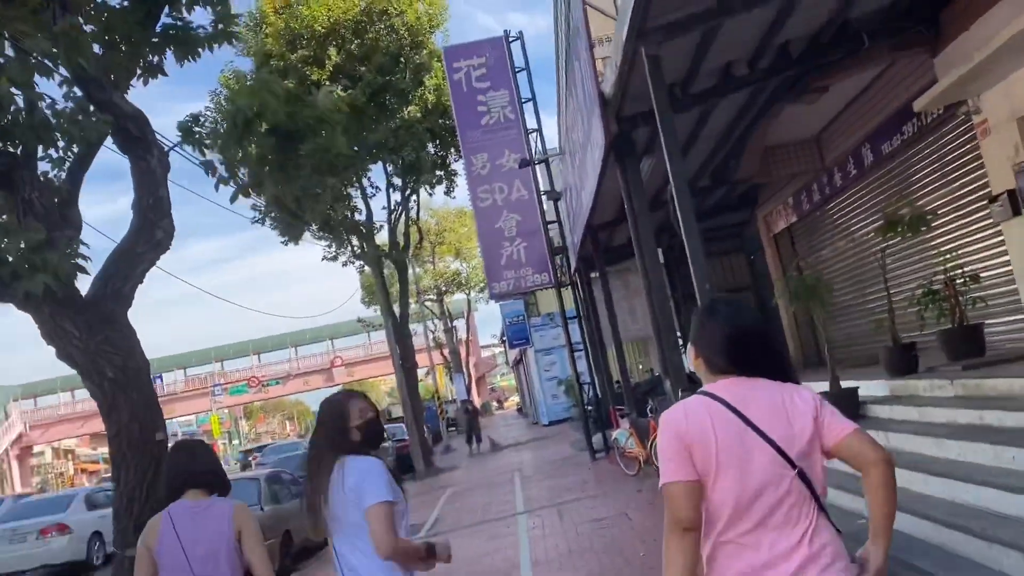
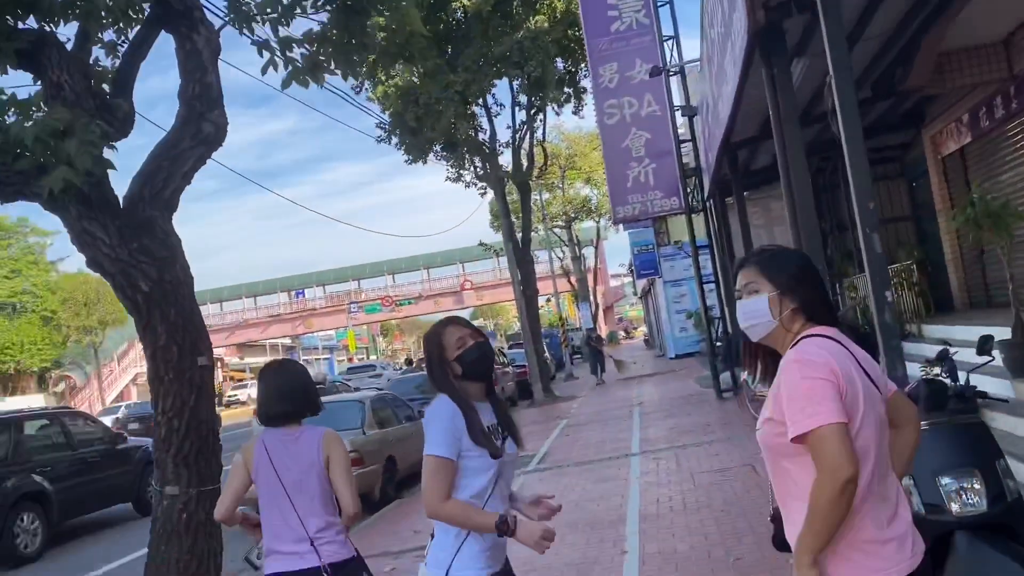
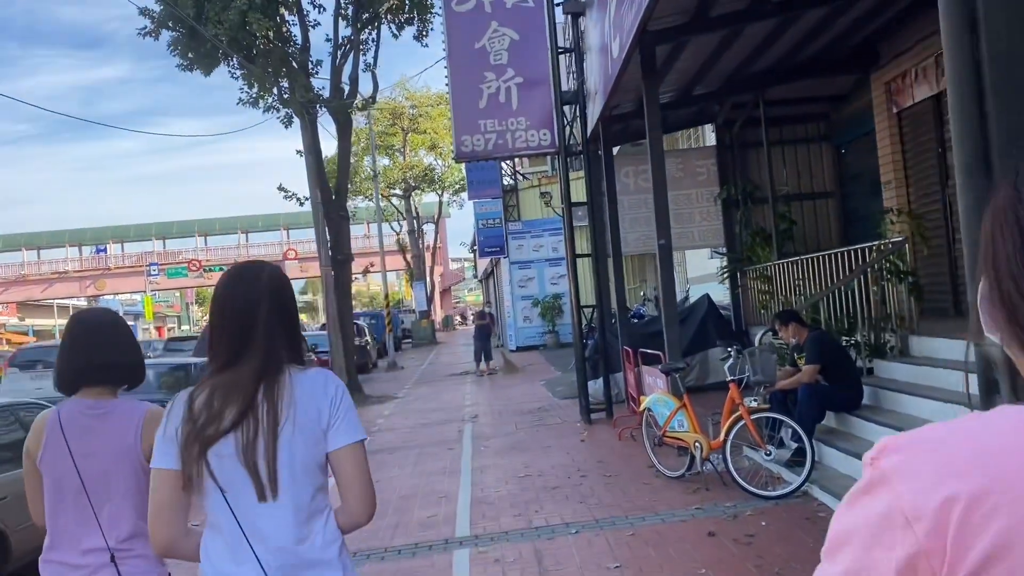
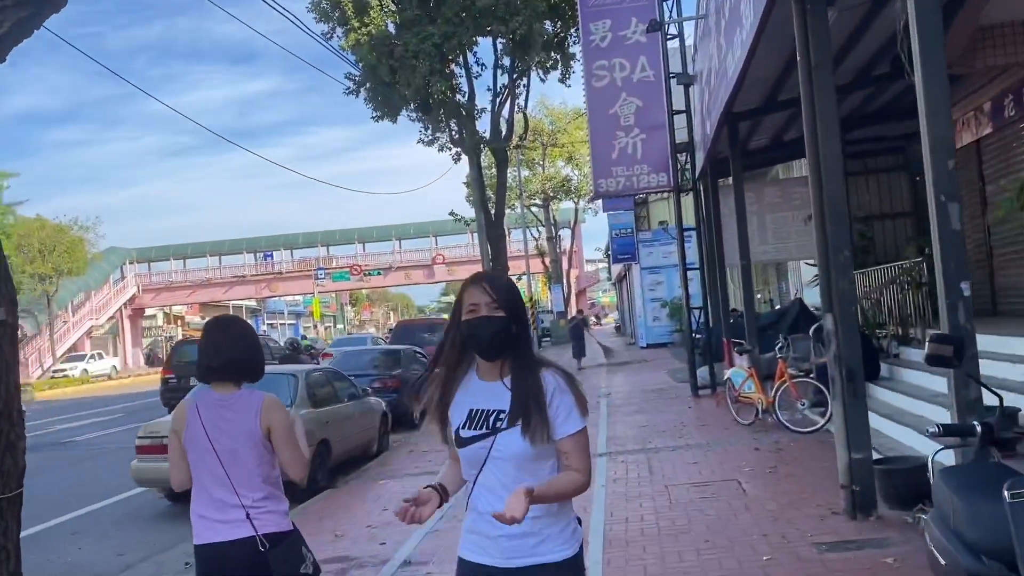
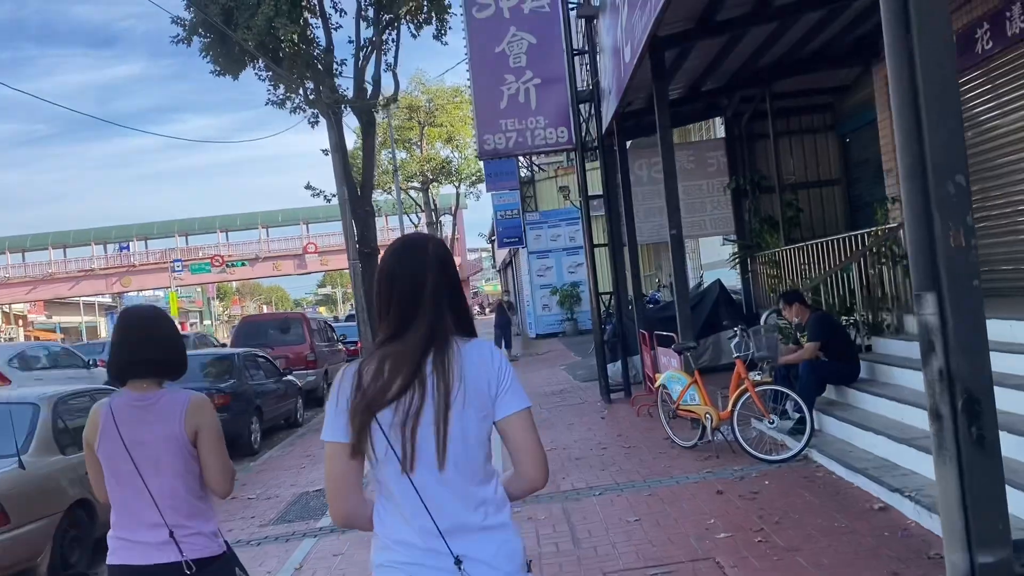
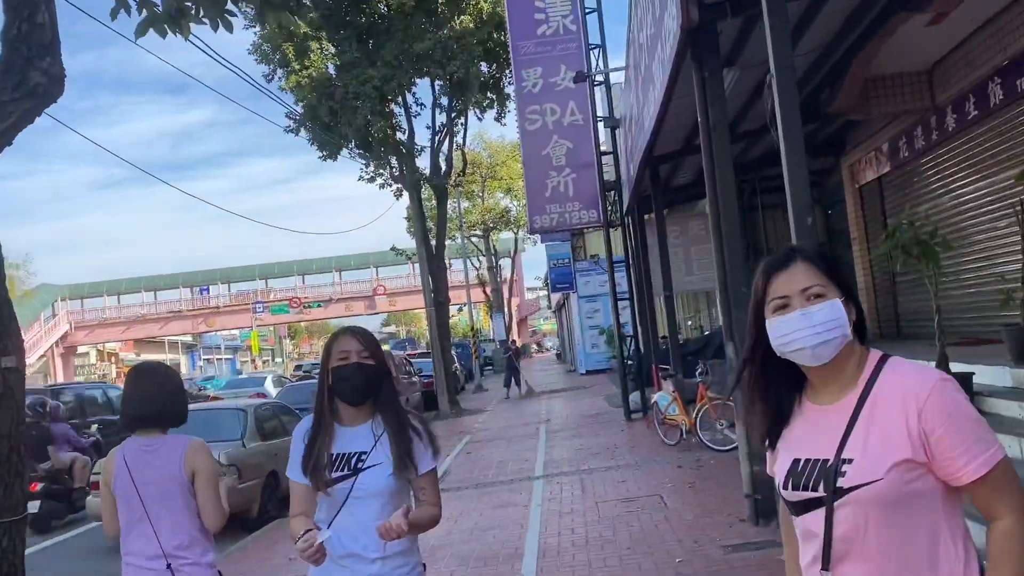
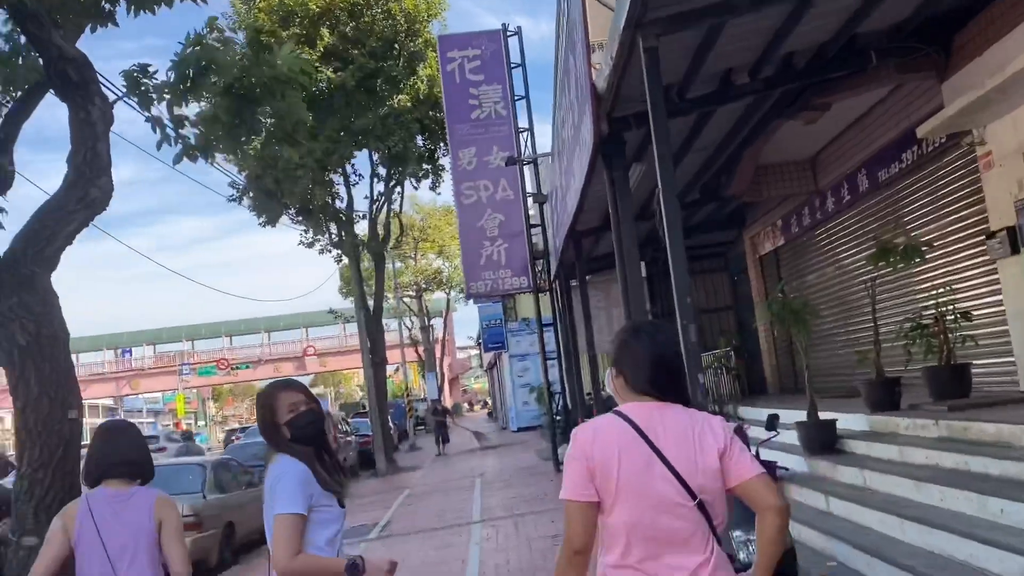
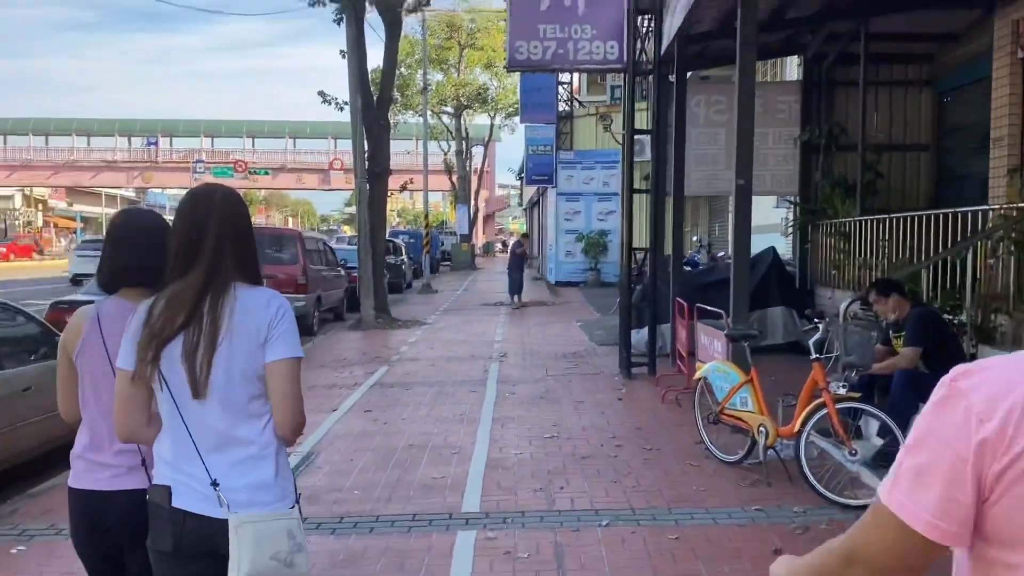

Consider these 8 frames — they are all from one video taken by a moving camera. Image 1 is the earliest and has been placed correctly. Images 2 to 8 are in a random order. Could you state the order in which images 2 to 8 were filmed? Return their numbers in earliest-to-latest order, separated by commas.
7, 2, 6, 4, 5, 3, 8
